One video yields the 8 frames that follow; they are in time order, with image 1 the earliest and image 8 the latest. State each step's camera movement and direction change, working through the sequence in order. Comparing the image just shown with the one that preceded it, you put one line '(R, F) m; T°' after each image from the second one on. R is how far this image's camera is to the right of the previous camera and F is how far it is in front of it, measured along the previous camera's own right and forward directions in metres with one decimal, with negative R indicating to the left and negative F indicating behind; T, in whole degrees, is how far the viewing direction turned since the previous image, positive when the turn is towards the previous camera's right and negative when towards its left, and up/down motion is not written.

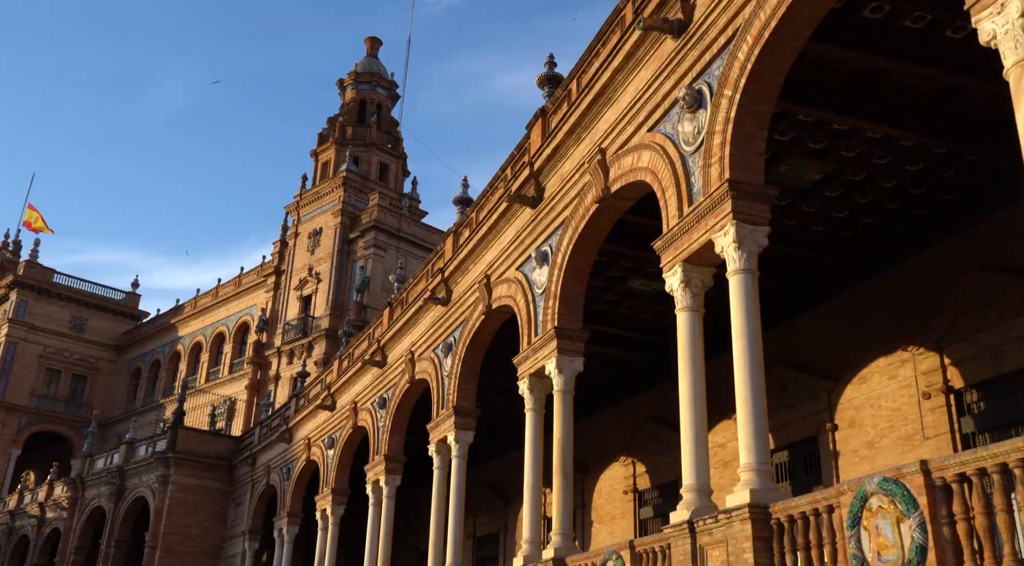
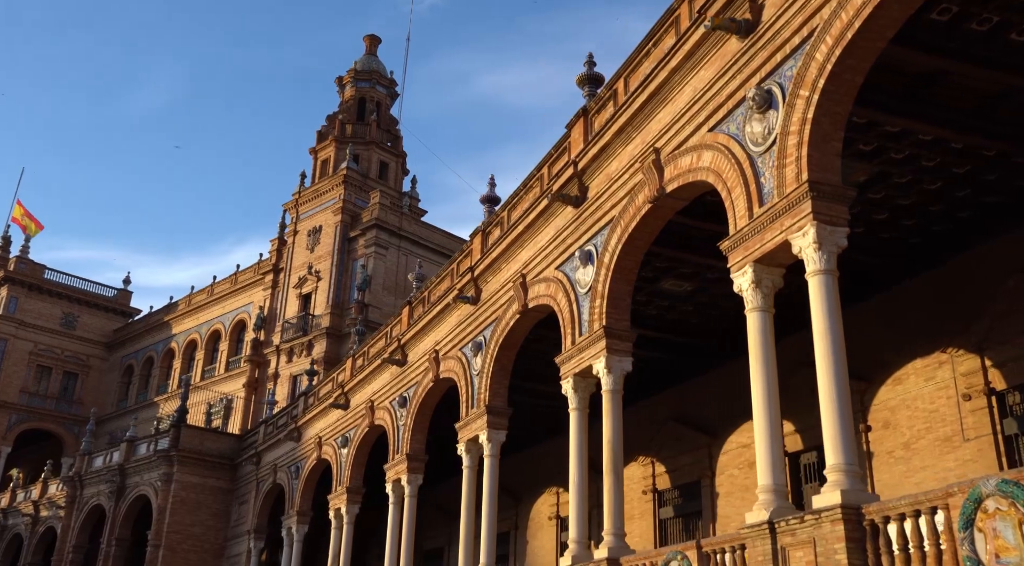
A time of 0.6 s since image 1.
(-0.7, 0.0) m; +1°
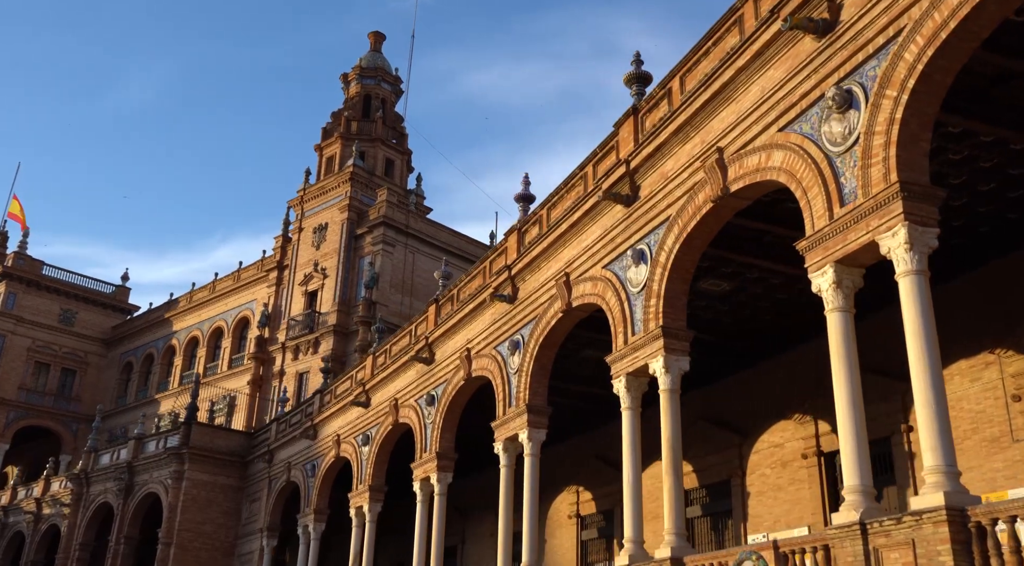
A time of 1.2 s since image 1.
(-0.8, 0.0) m; +1°
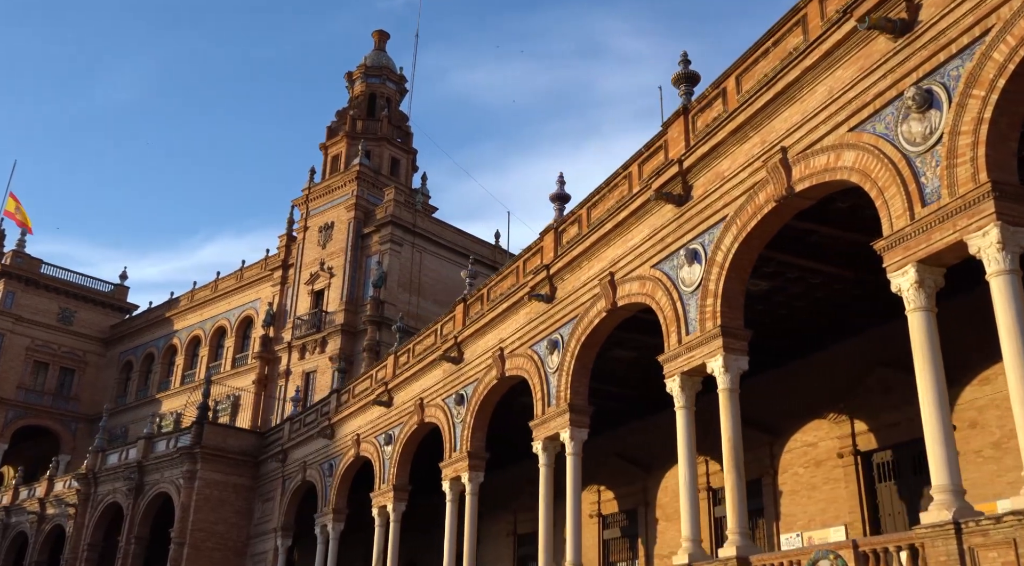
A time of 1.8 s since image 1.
(-0.8, 0.0) m; +1°
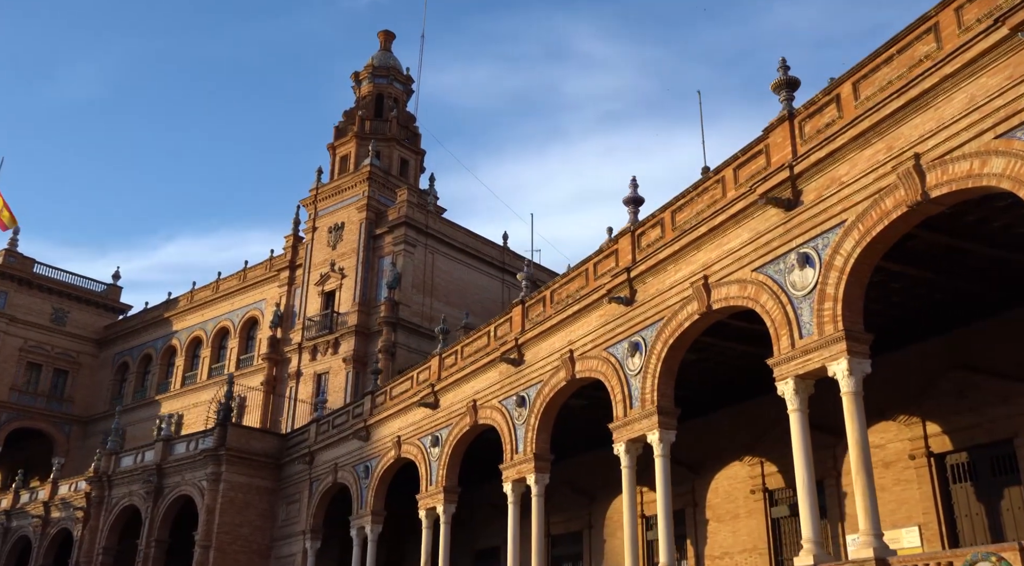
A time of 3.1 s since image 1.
(-1.8, 0.0) m; +2°
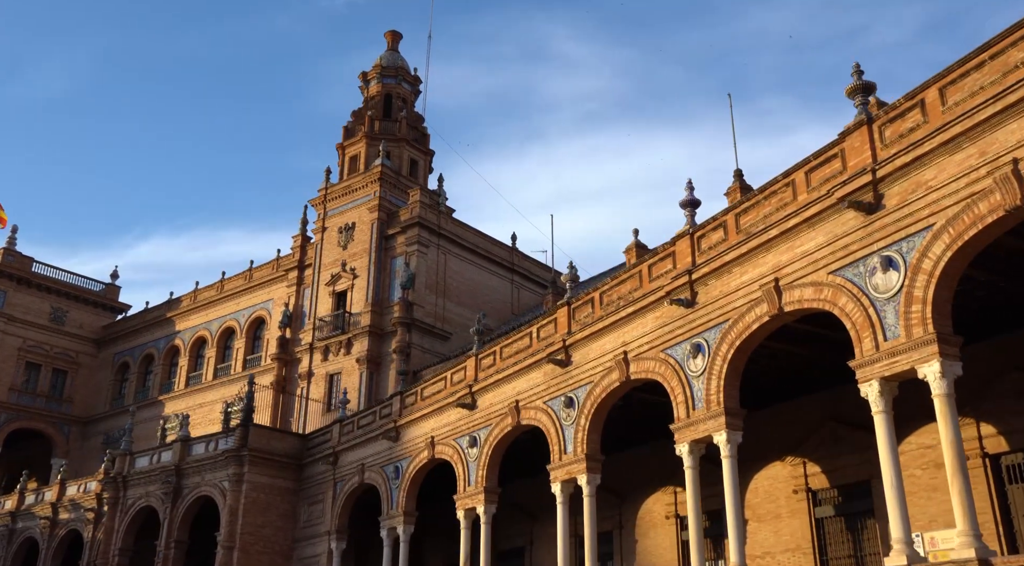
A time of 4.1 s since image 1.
(-1.3, -0.1) m; +1°
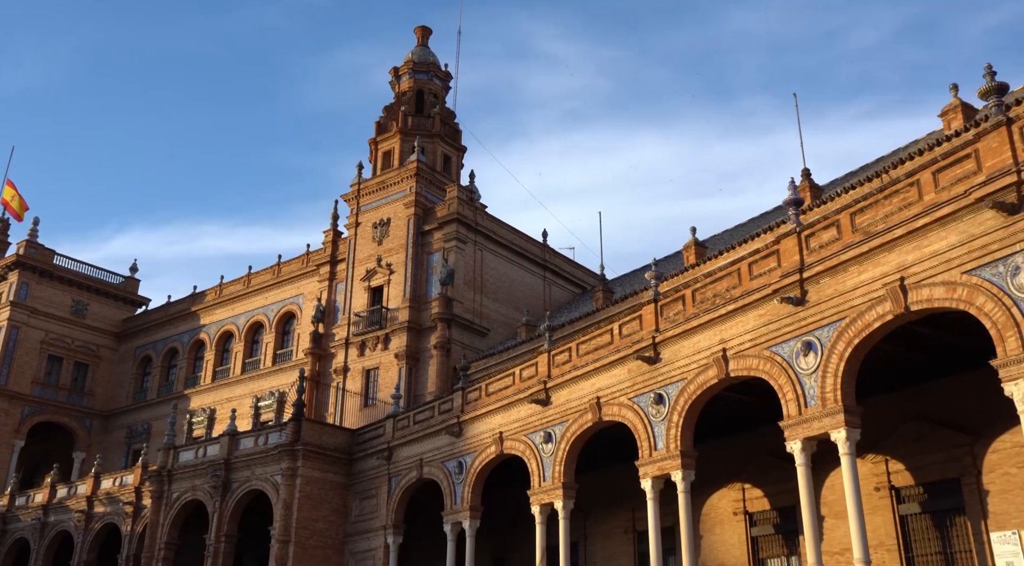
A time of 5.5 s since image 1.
(-2.0, -0.1) m; 0°
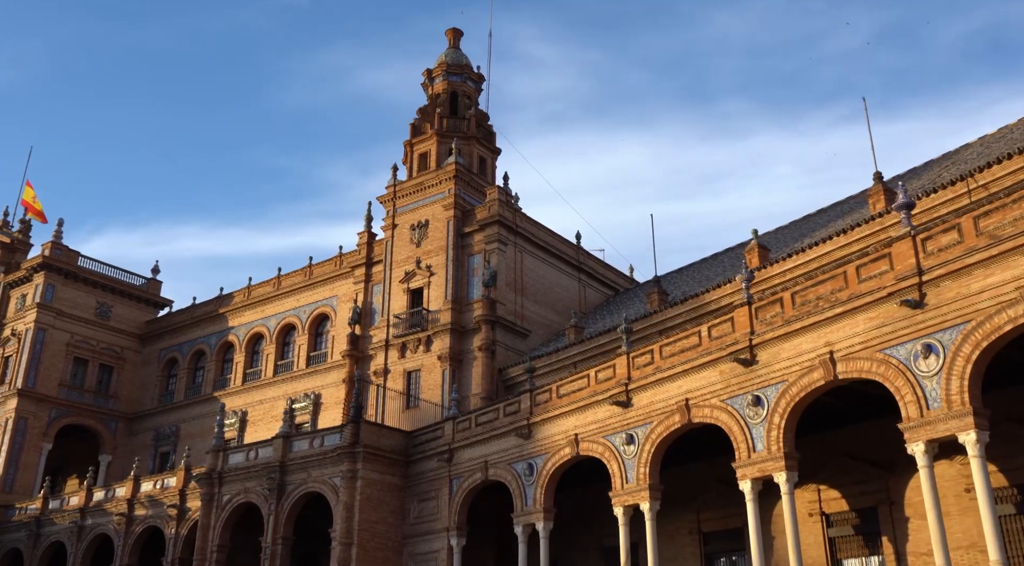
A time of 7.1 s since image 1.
(-2.2, -0.1) m; 0°
